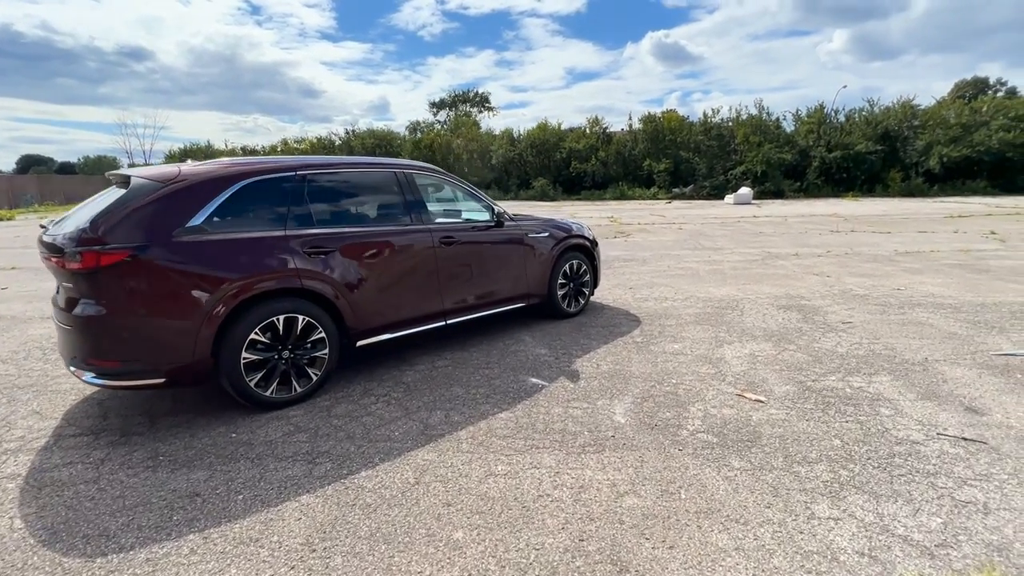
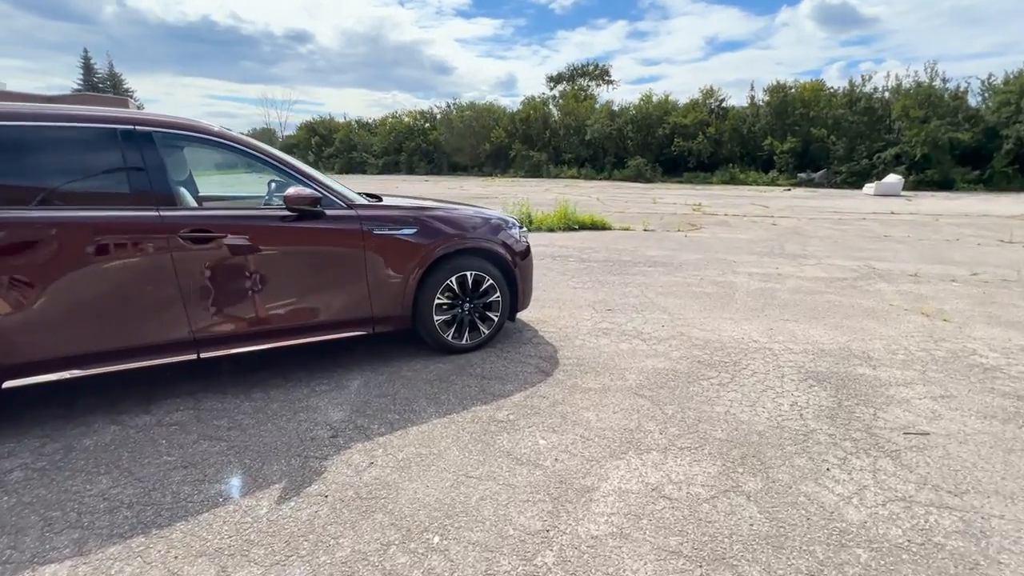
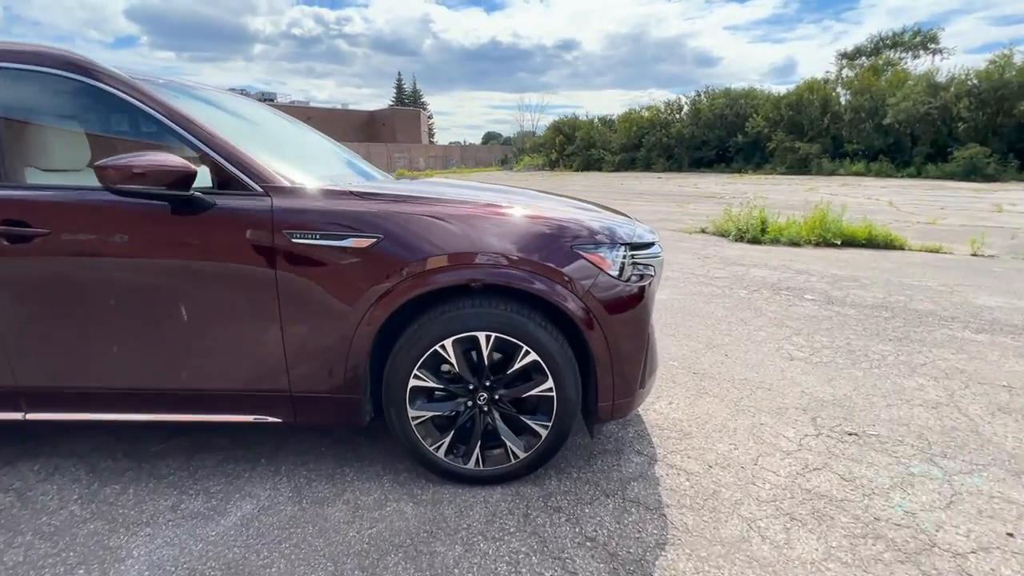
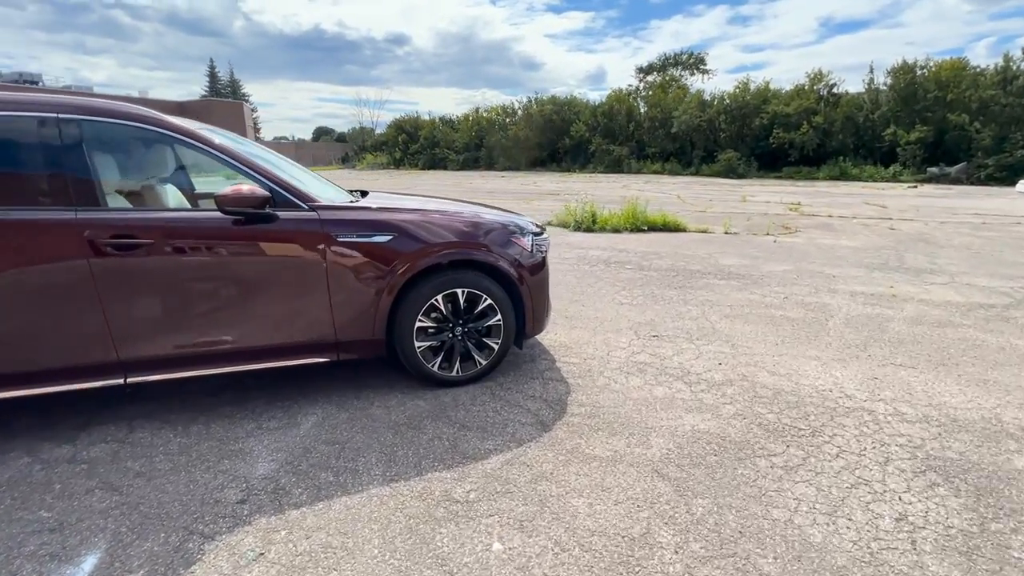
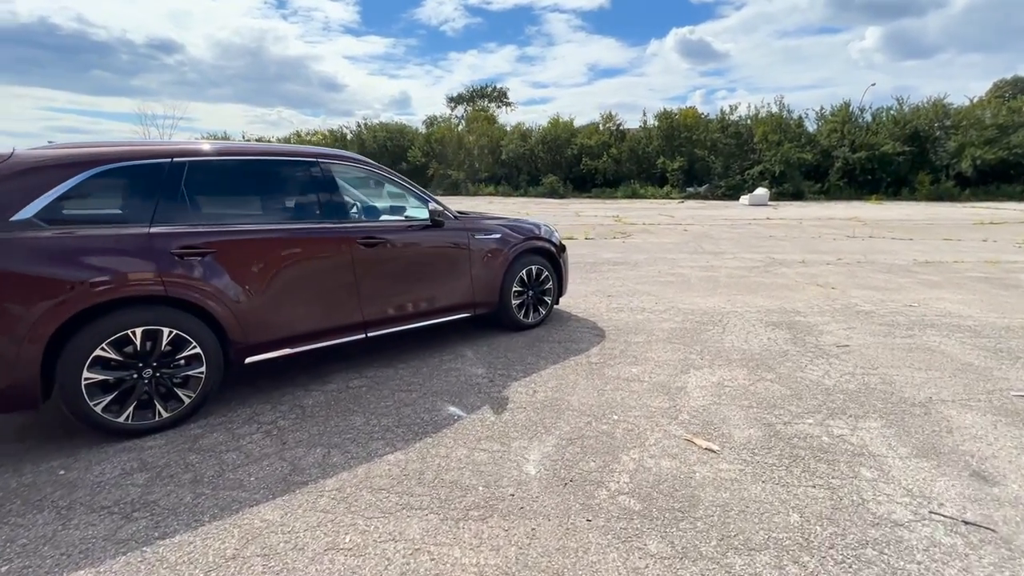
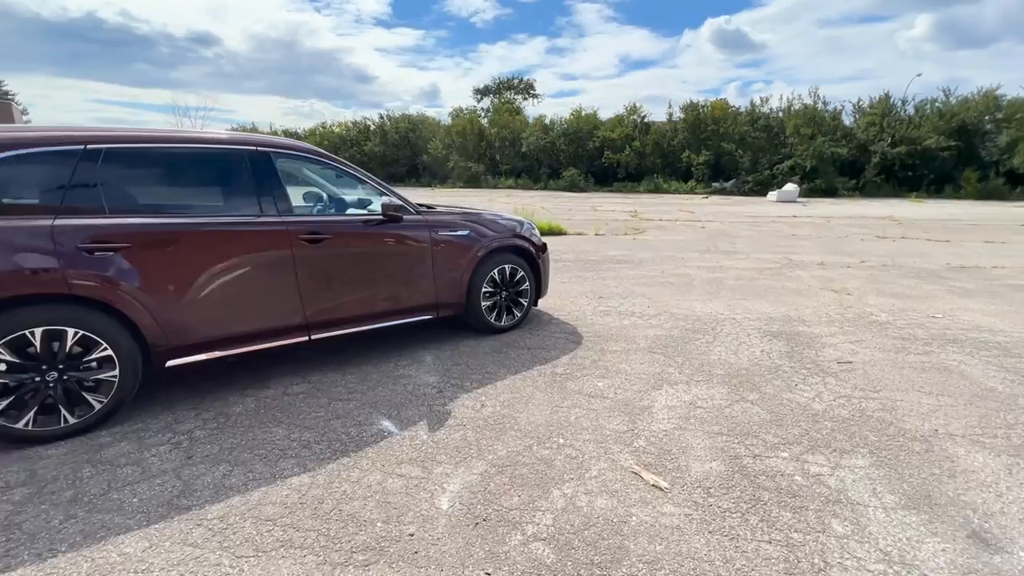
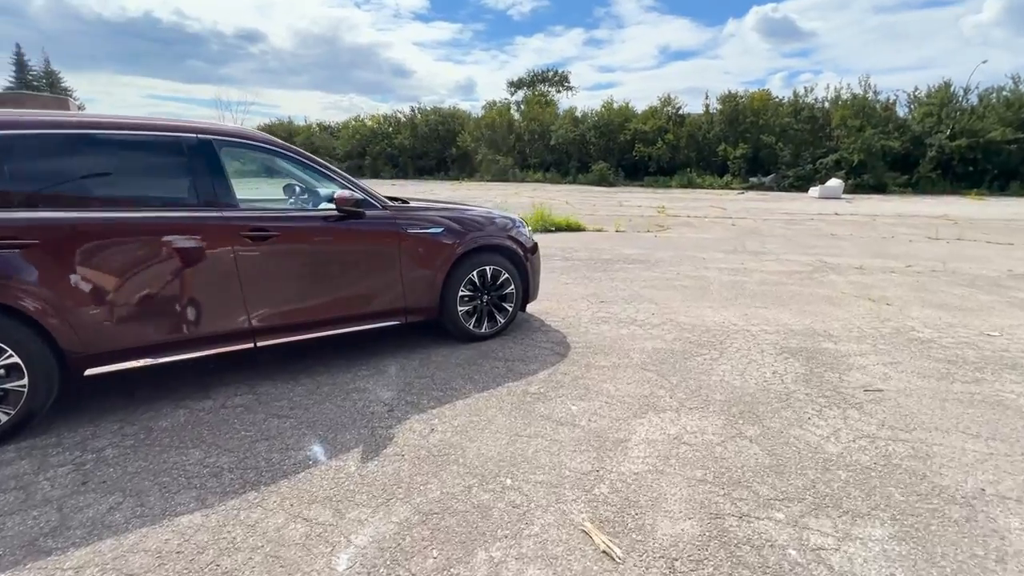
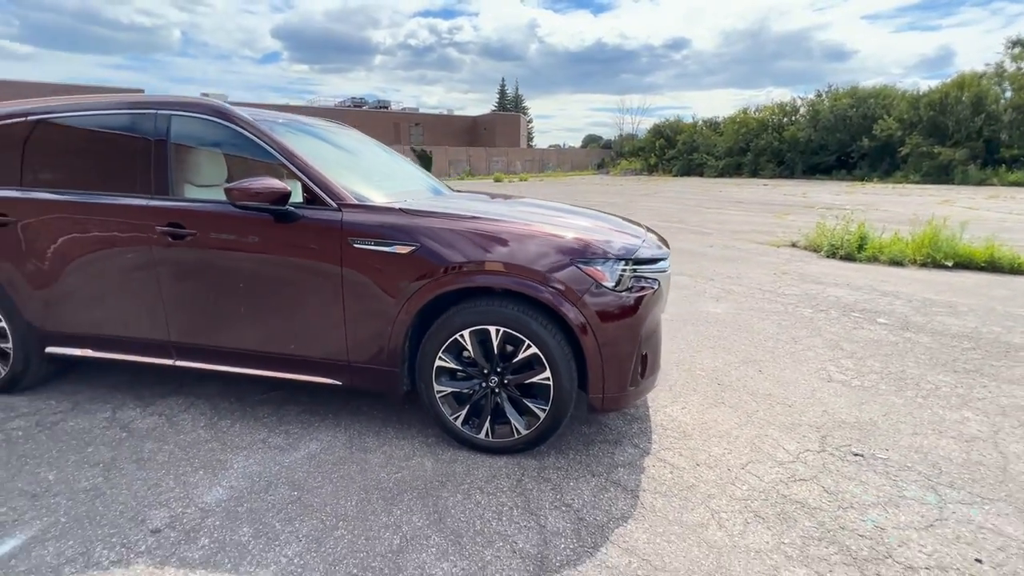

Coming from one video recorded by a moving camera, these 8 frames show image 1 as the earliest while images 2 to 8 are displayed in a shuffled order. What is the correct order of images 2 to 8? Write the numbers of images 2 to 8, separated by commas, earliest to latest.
5, 6, 7, 2, 4, 3, 8
